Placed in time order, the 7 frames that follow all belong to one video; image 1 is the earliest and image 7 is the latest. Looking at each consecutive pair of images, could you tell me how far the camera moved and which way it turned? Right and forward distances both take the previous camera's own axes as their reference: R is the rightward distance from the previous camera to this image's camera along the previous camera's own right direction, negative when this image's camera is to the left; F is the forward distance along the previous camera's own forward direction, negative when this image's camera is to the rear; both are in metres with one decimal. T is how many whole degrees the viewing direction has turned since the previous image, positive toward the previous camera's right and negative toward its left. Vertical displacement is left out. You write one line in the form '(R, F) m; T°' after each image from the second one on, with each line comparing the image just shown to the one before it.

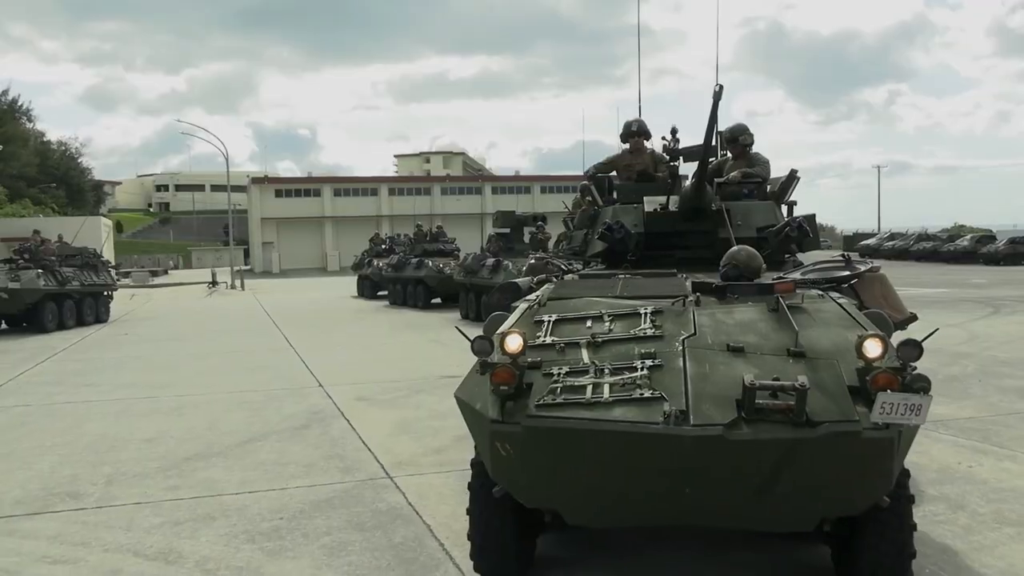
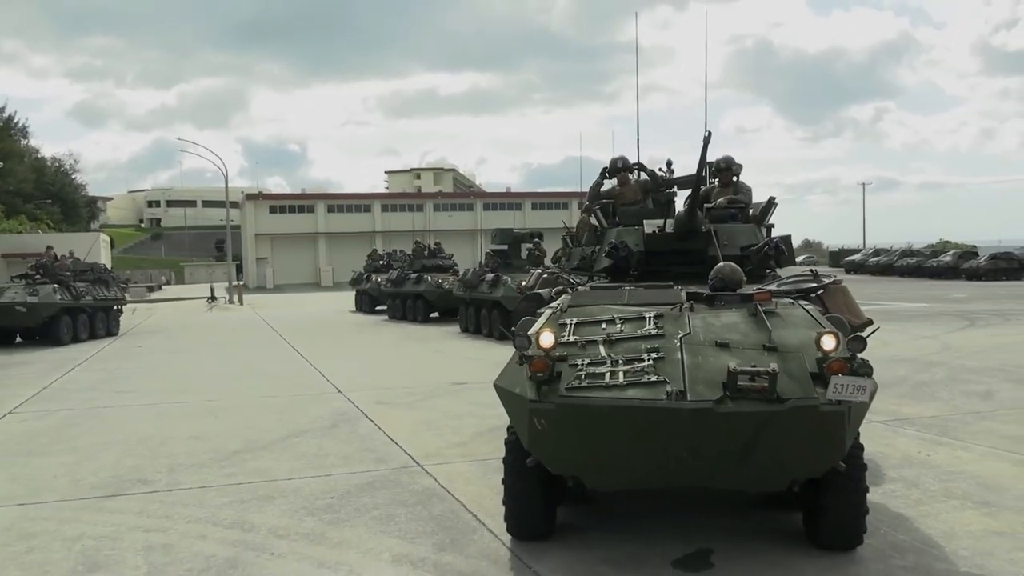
(-0.2, -0.8) m; +1°
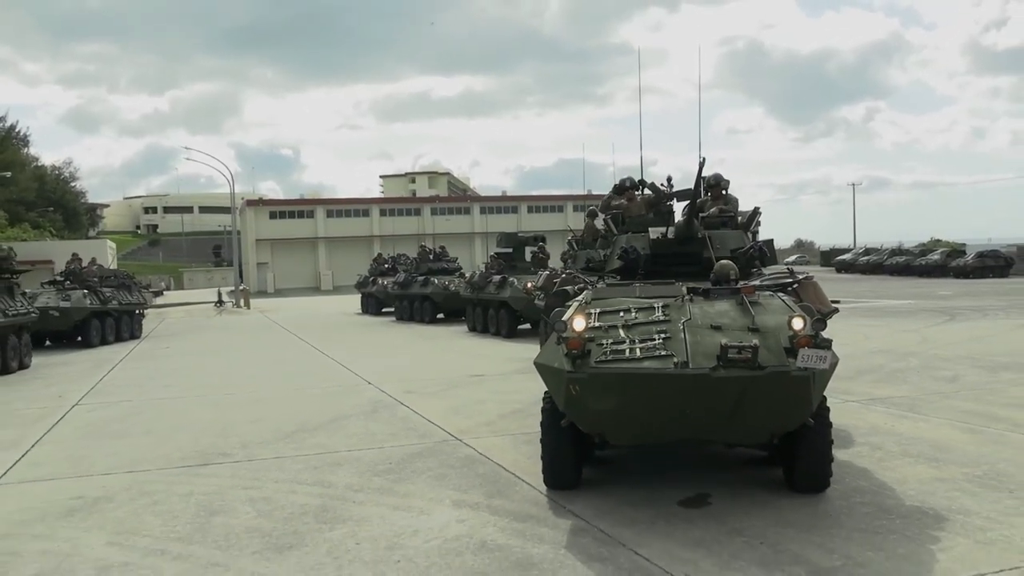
(-0.2, -1.1) m; 0°
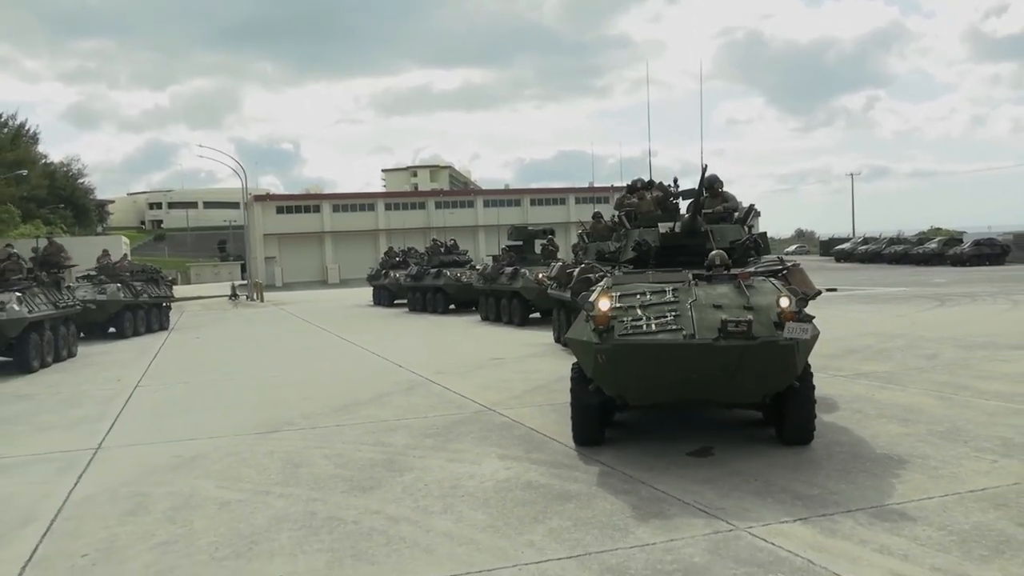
(-0.2, -1.1) m; 0°
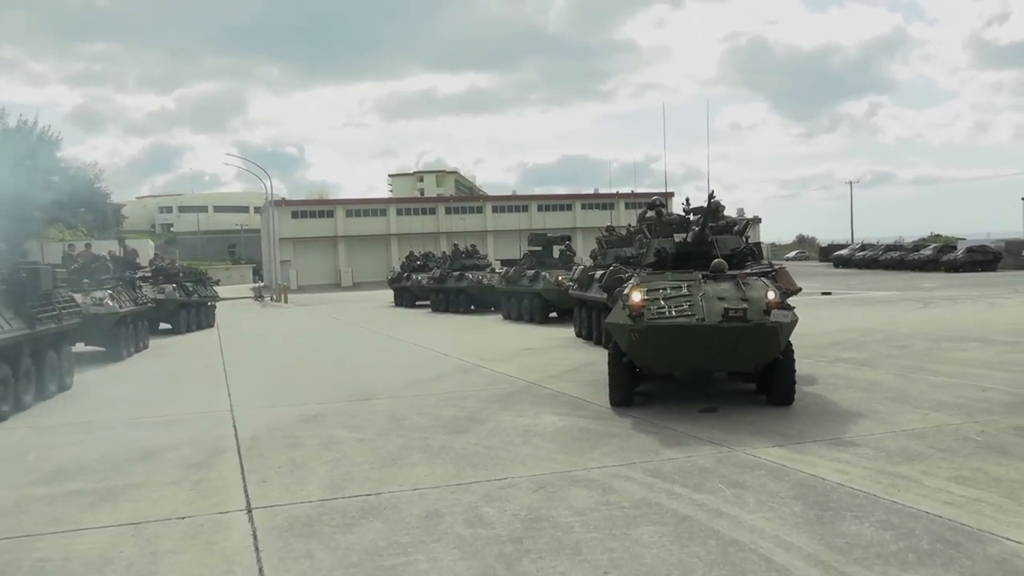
(-0.5, -2.1) m; 0°
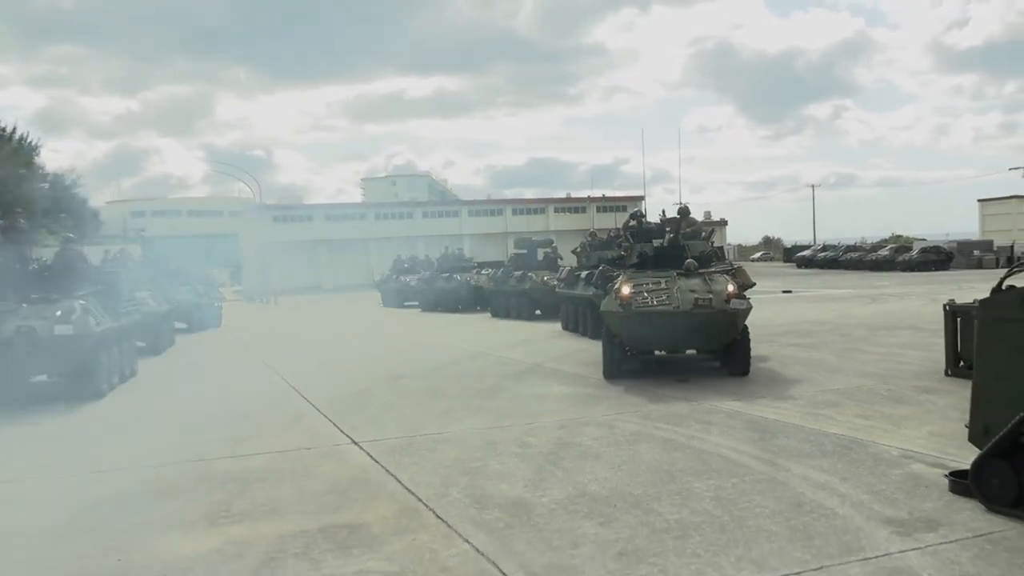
(-0.5, -2.2) m; +2°
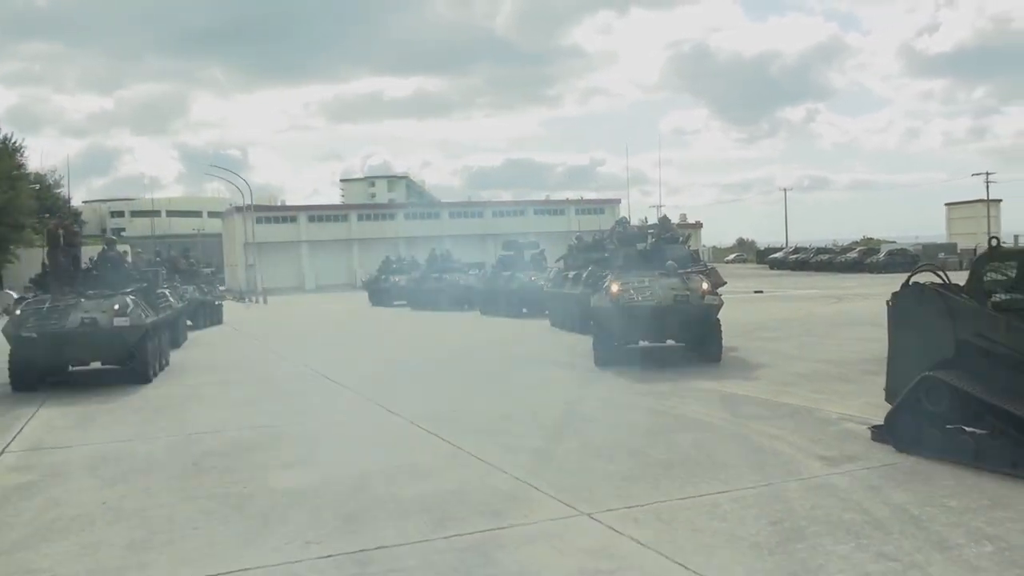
(-0.4, -1.6) m; +1°
